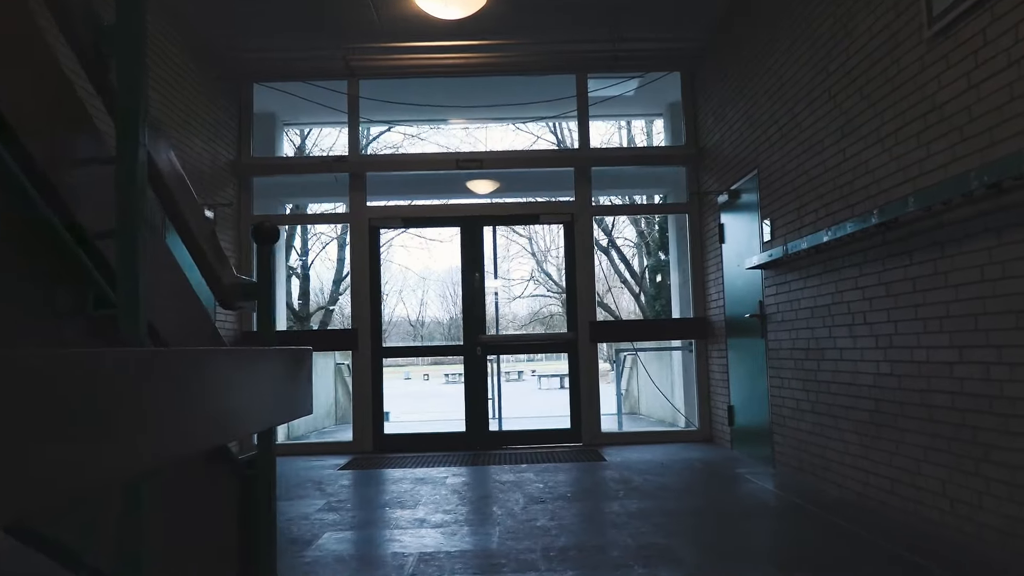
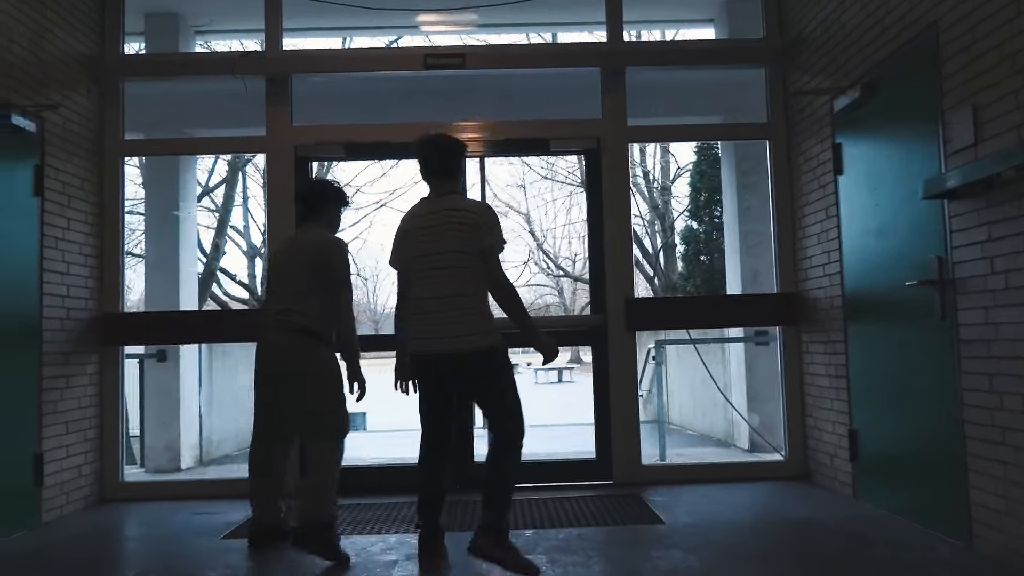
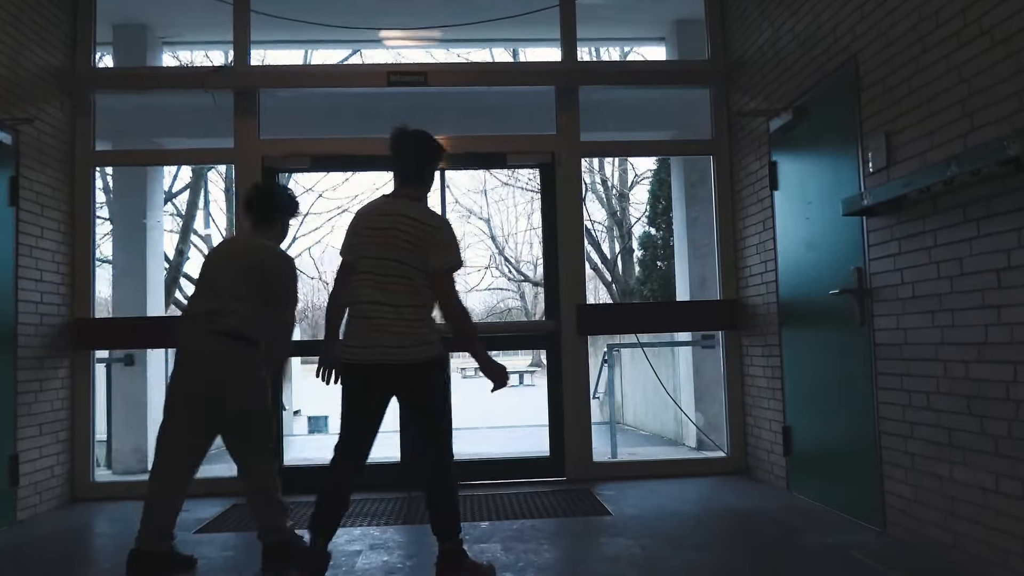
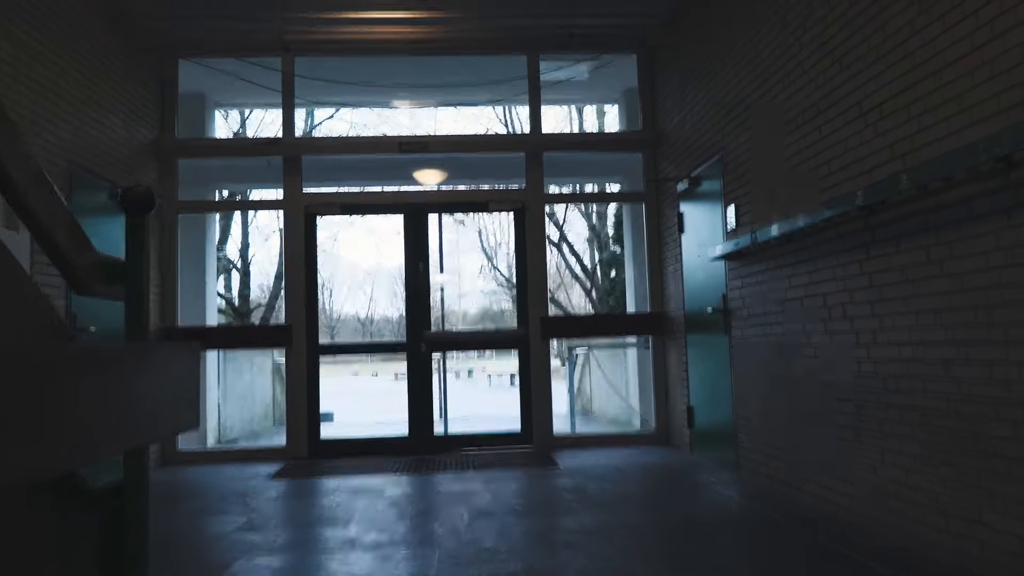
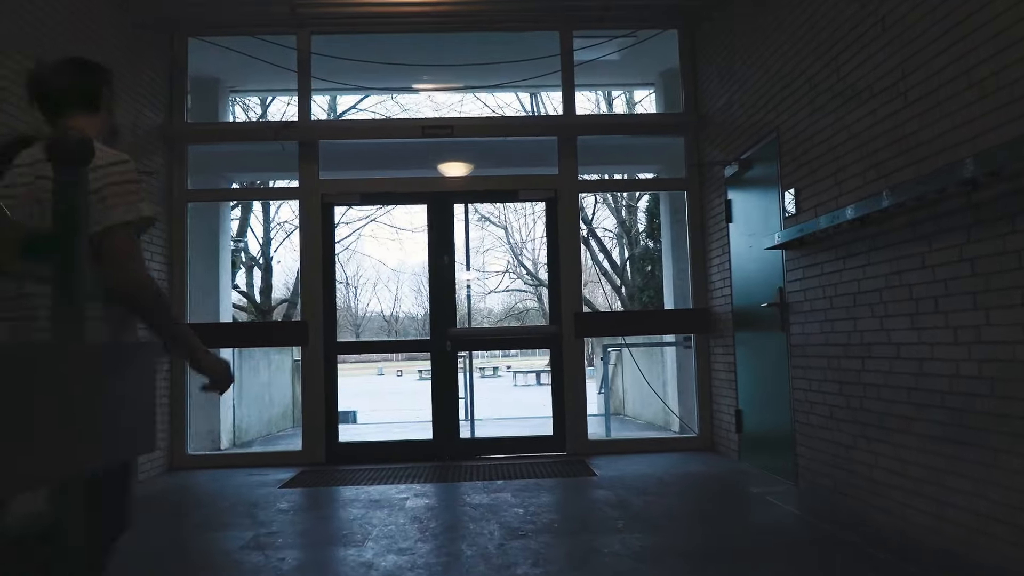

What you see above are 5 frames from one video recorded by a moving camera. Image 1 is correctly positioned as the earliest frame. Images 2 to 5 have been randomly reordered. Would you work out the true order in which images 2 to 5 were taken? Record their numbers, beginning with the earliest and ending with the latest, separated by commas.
4, 5, 3, 2
